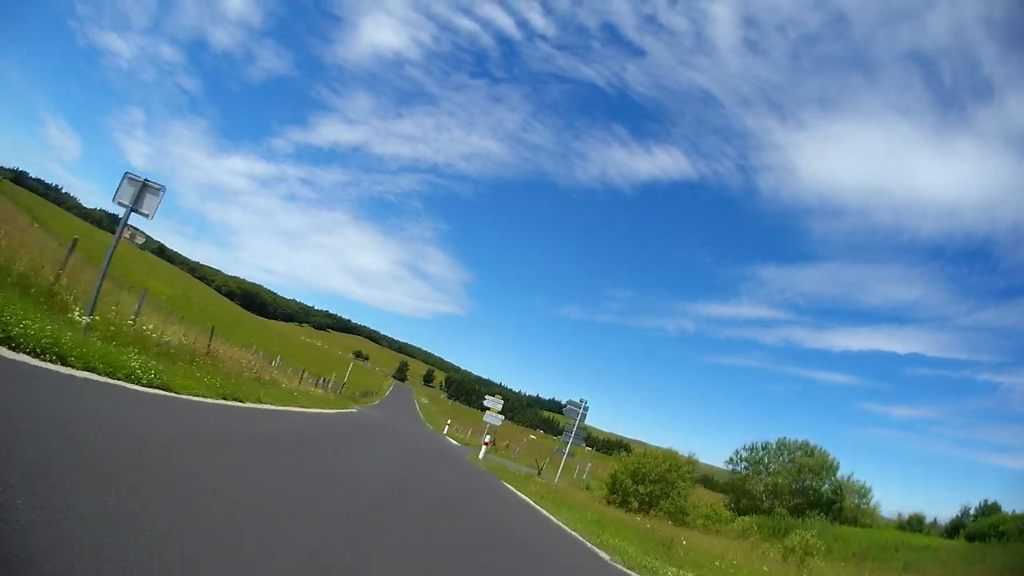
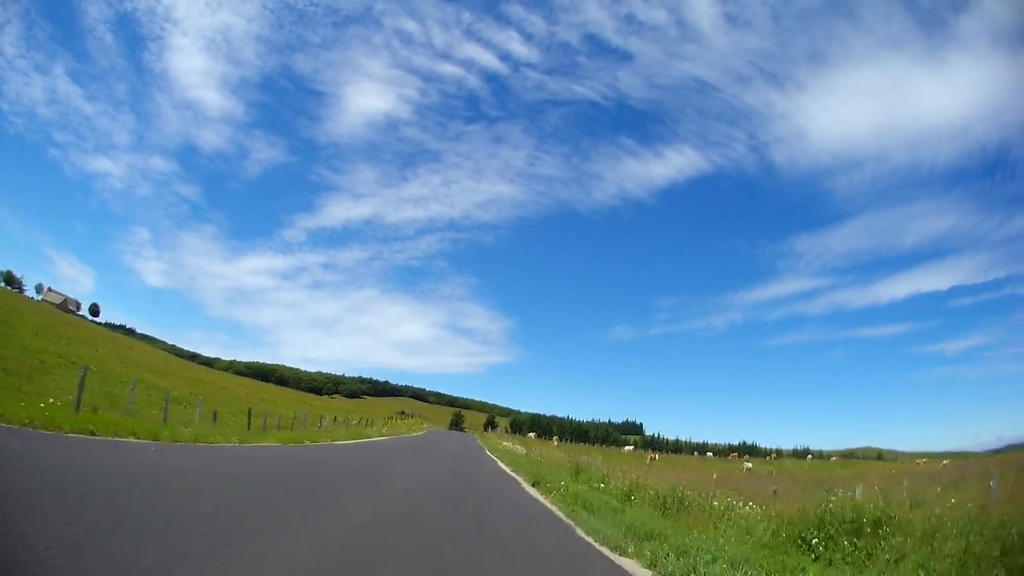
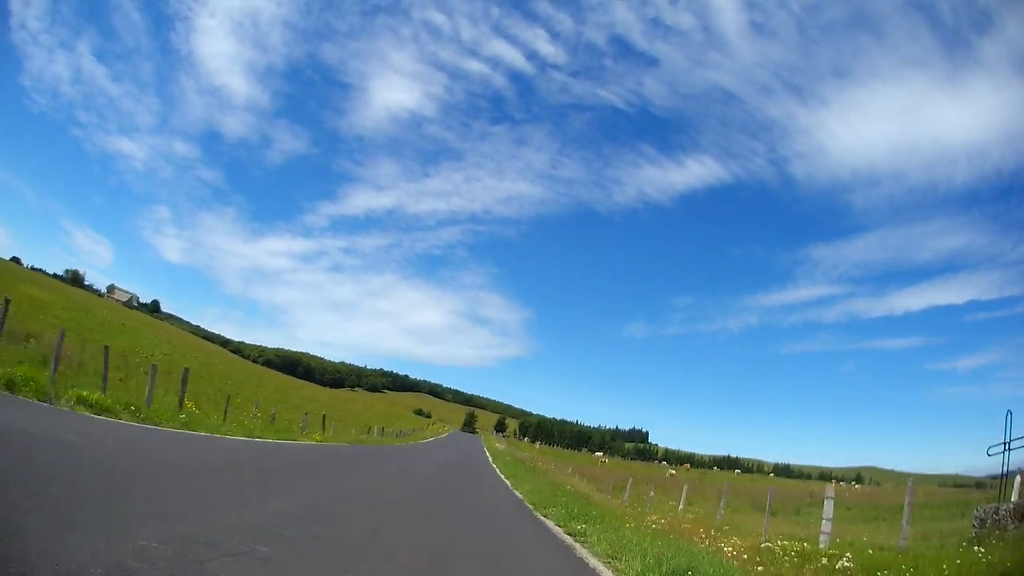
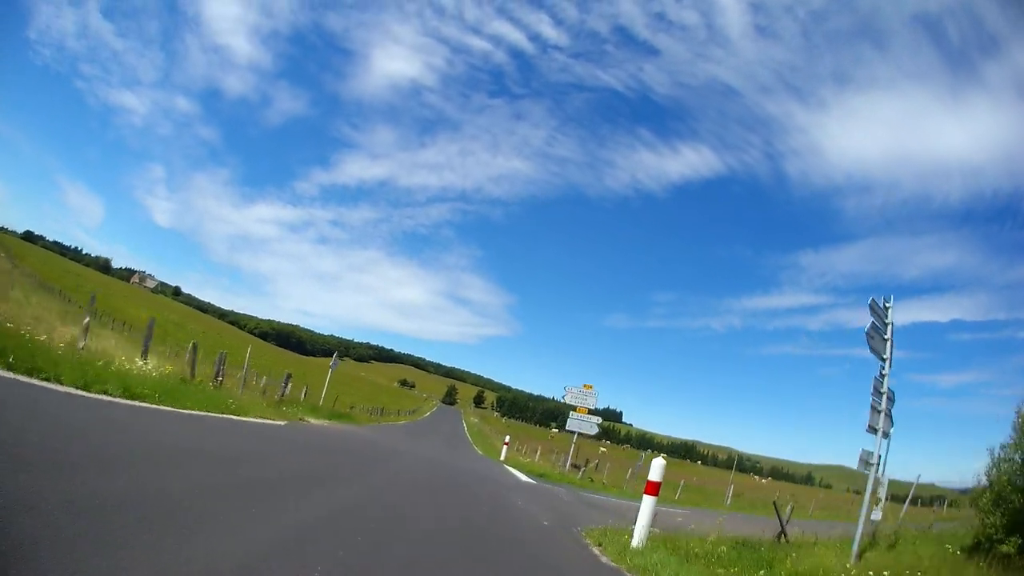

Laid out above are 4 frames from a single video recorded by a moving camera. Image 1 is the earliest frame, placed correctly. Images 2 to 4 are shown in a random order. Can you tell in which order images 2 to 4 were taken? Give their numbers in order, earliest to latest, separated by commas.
4, 3, 2
